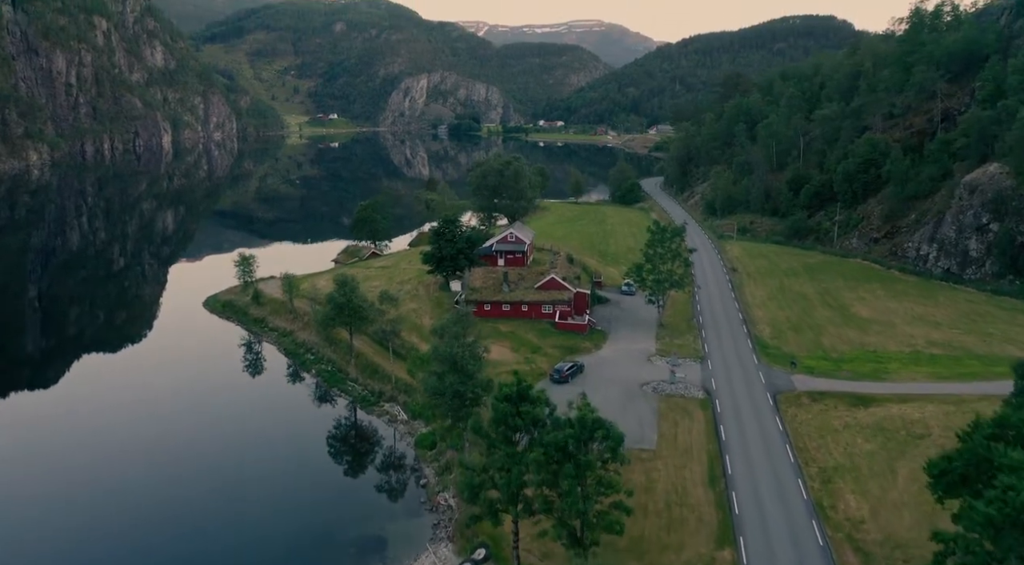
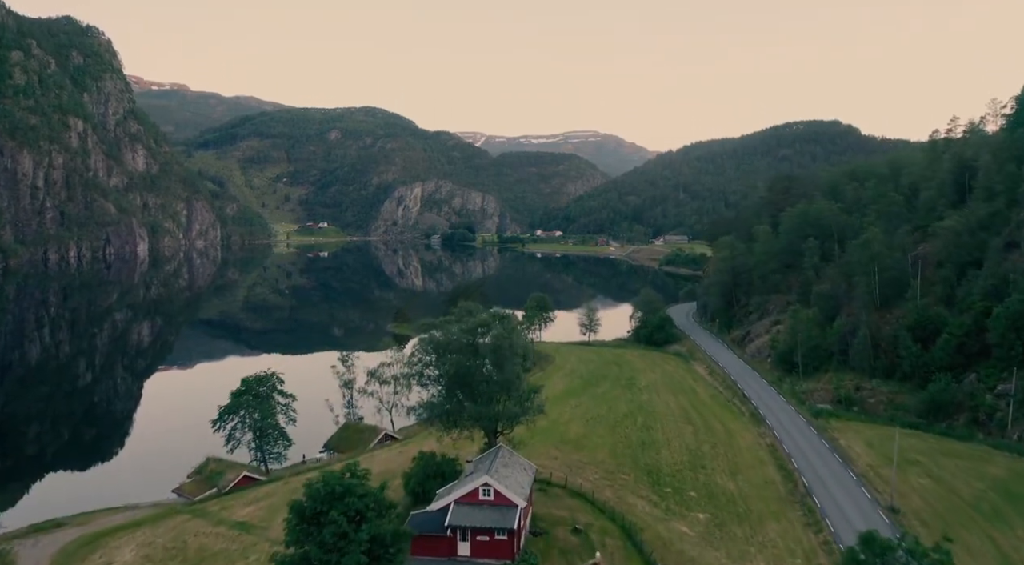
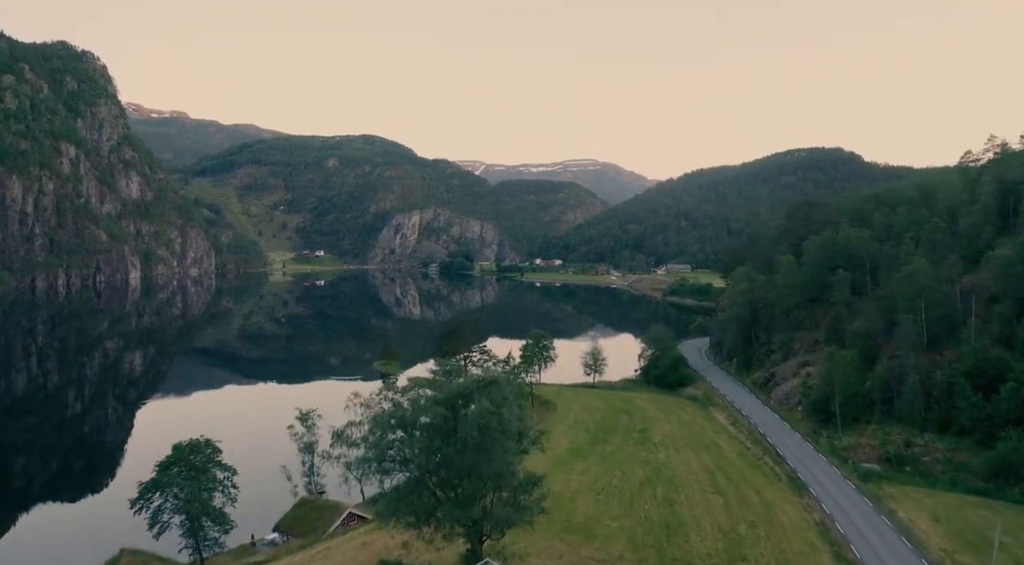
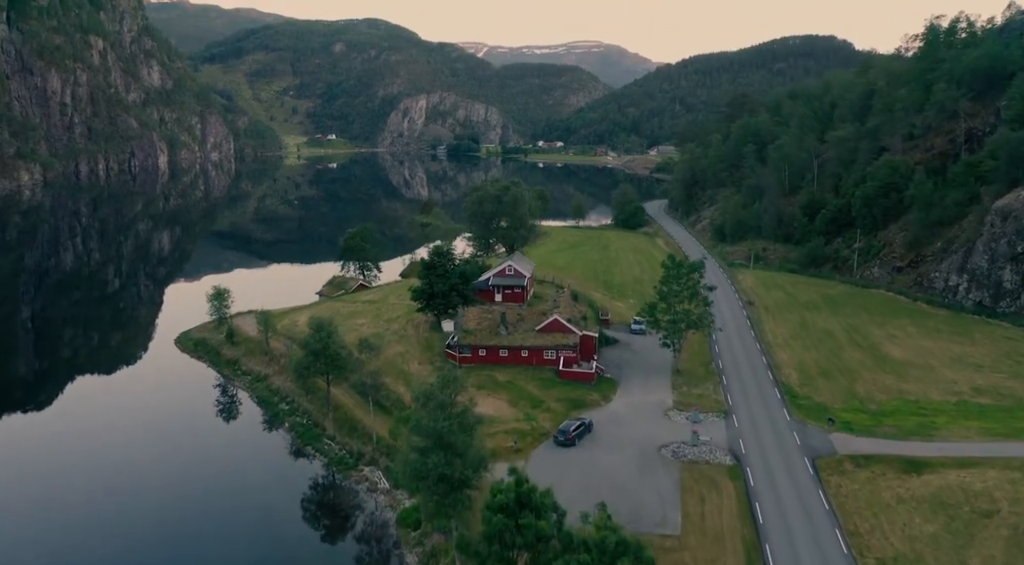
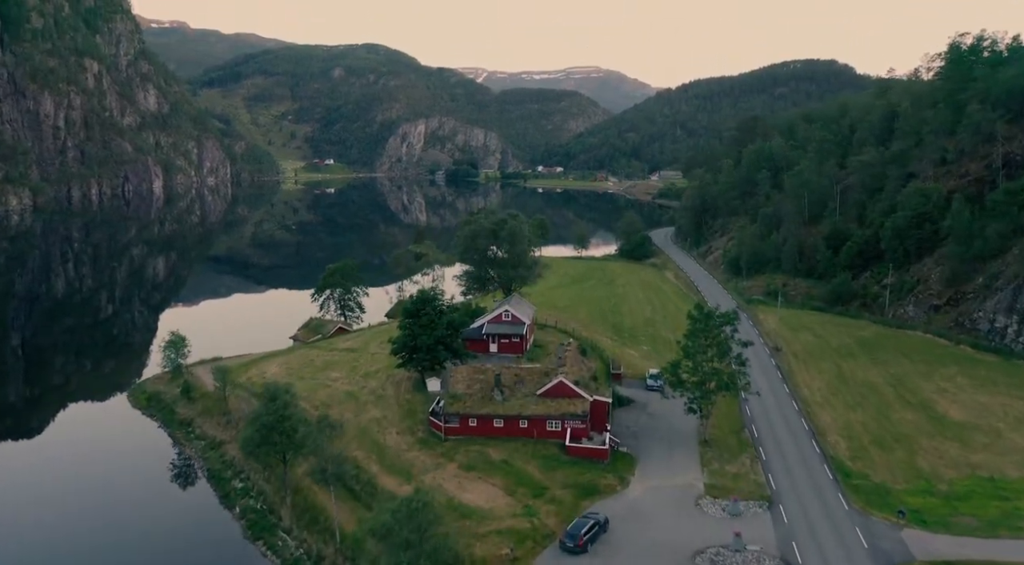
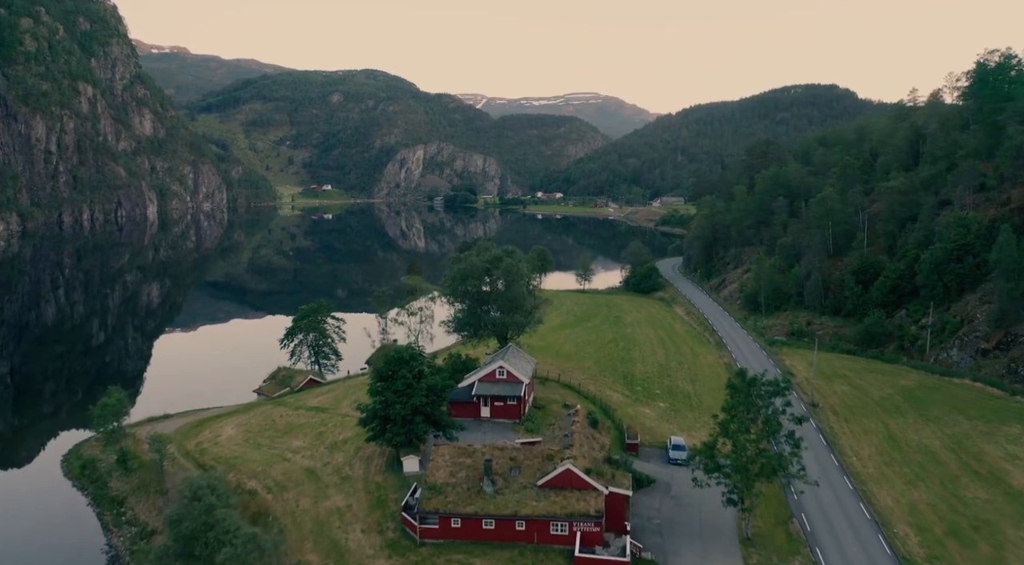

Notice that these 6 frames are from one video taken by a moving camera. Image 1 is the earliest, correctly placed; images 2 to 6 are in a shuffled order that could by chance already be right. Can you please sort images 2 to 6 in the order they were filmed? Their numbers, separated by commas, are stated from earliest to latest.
4, 5, 6, 2, 3
